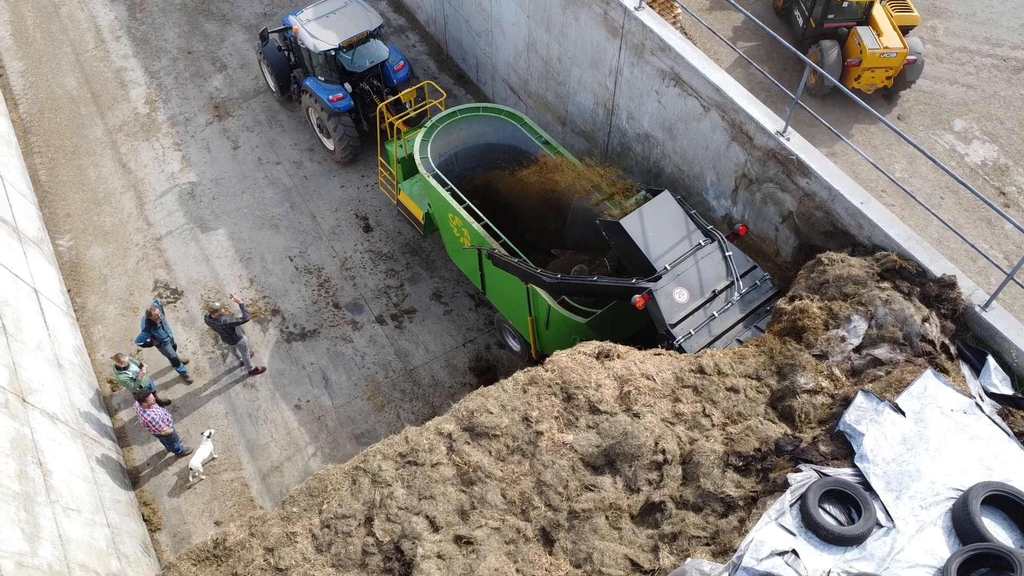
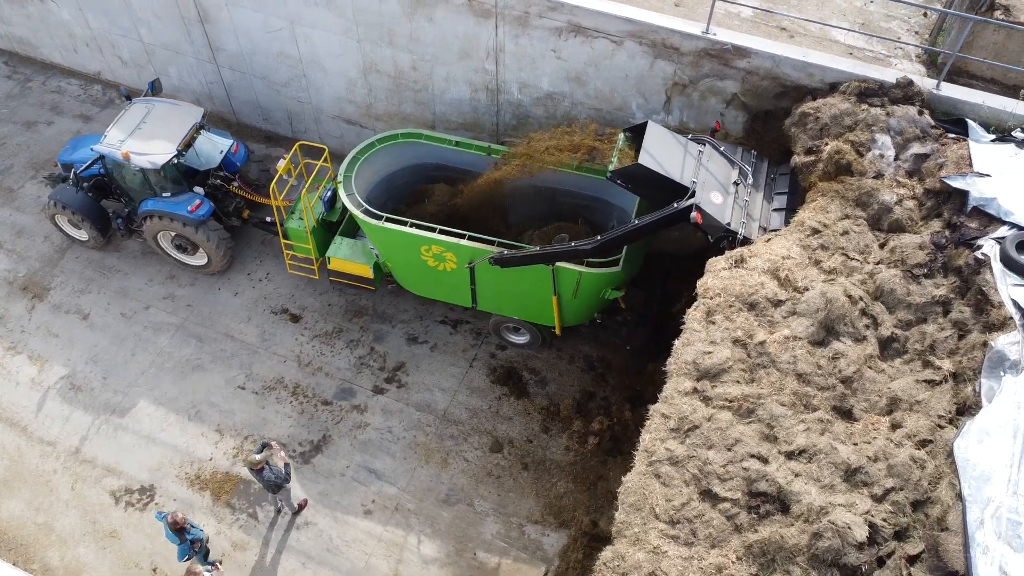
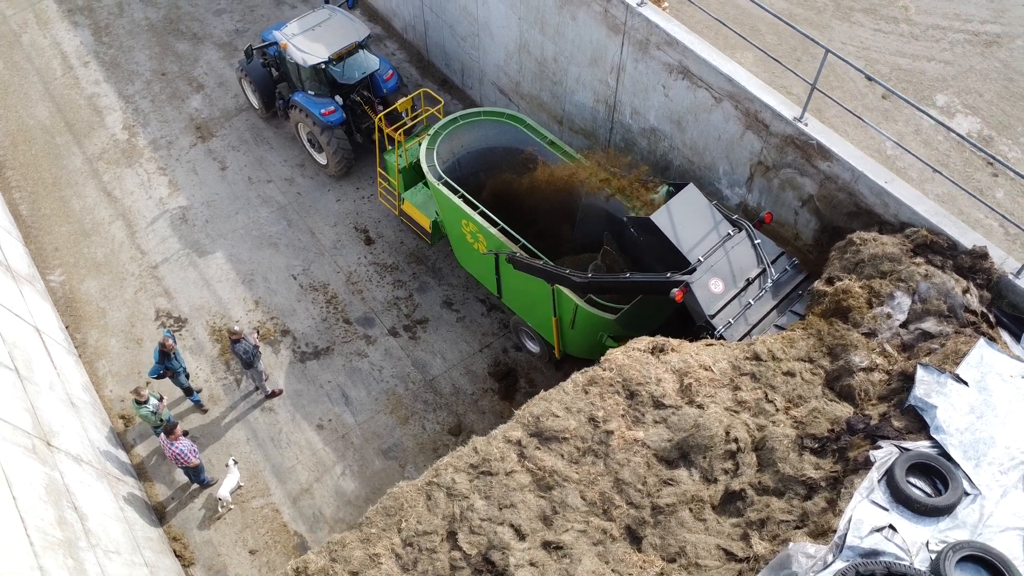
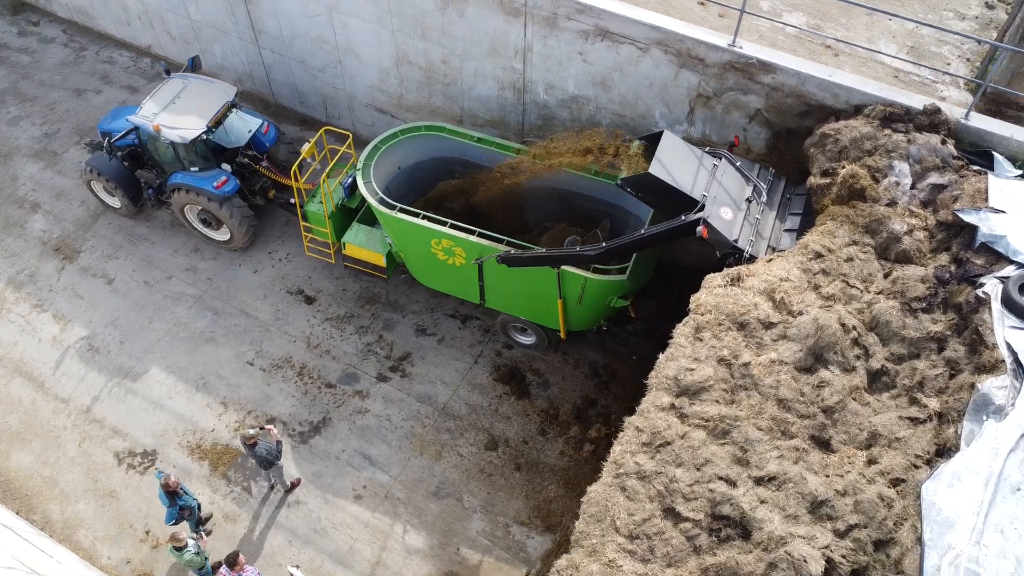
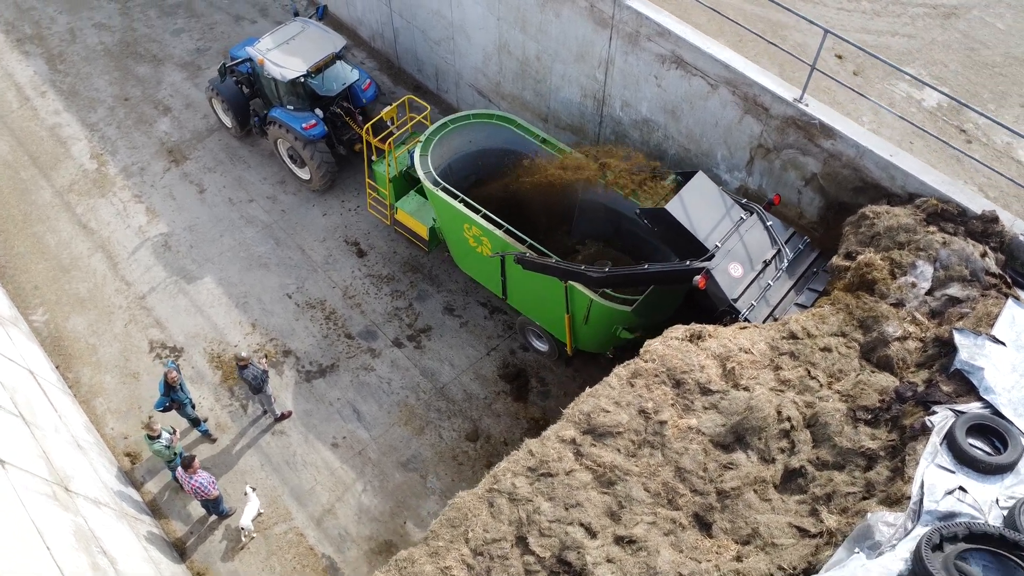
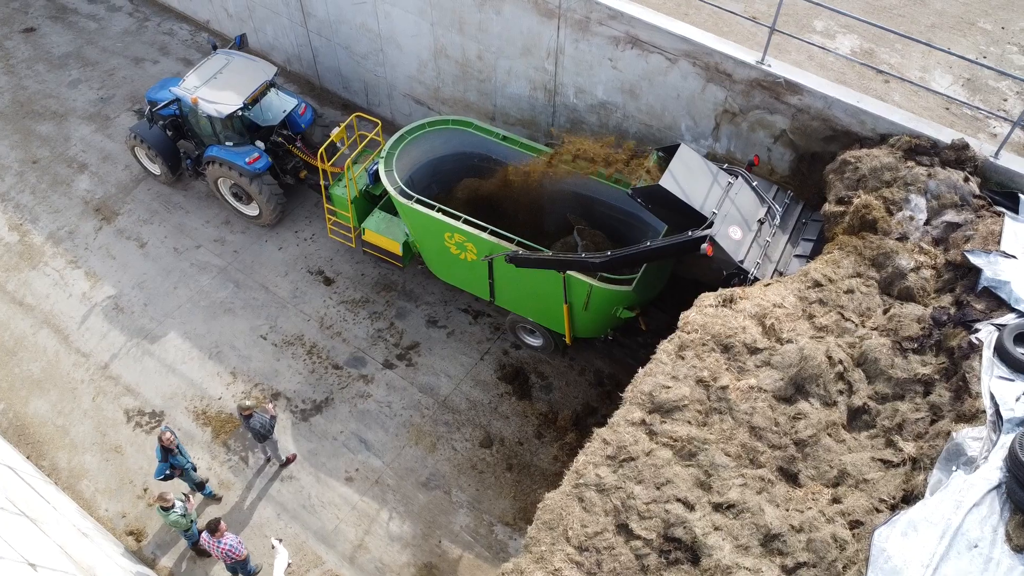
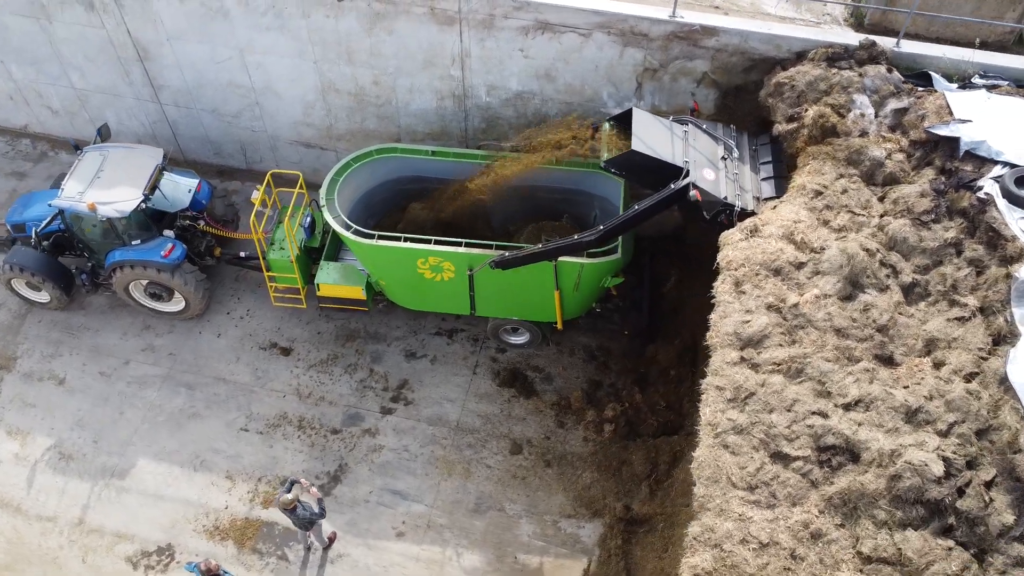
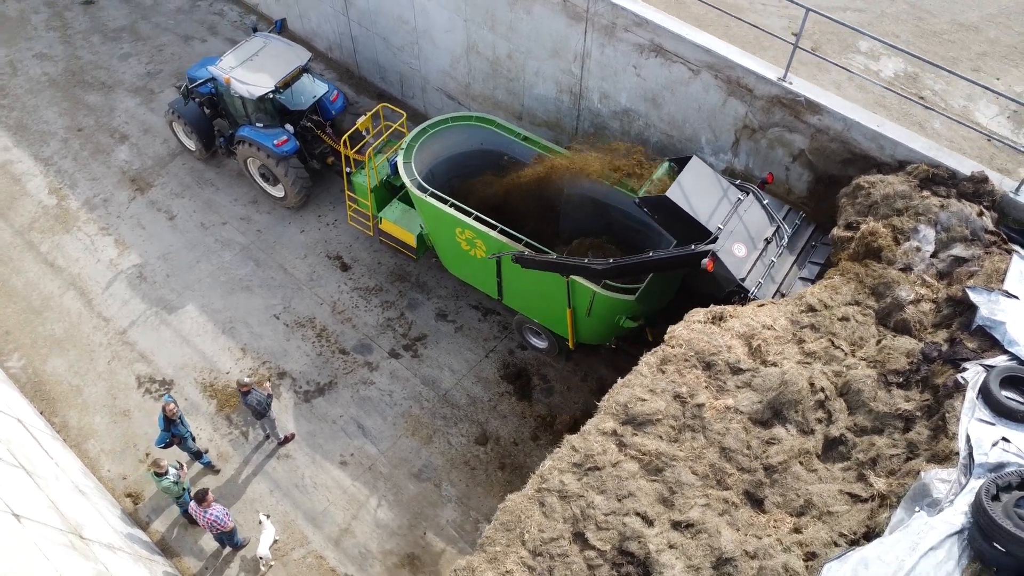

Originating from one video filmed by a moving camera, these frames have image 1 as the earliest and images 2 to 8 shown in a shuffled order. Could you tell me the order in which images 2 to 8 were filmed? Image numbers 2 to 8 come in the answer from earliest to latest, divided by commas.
3, 5, 8, 6, 4, 2, 7
